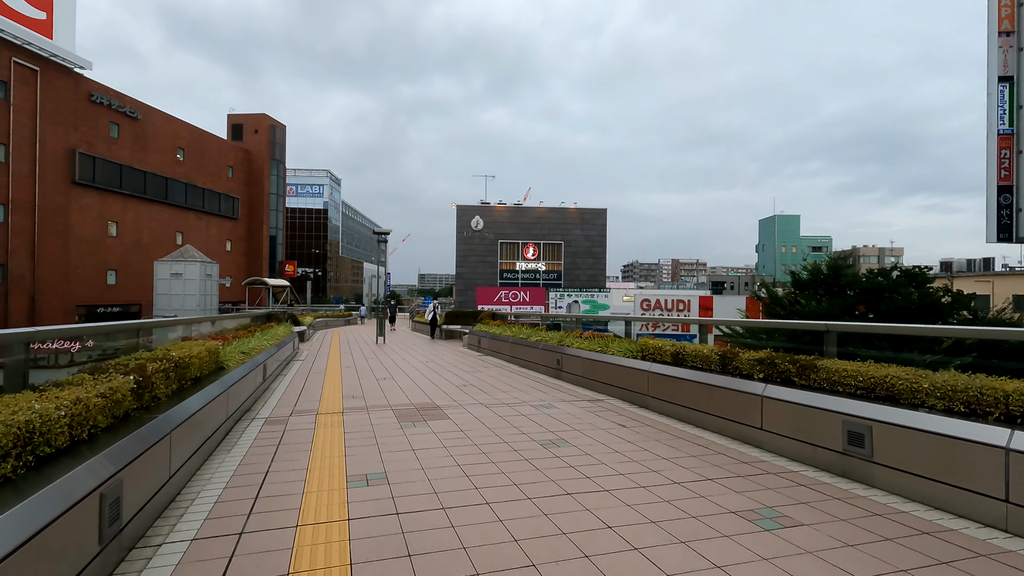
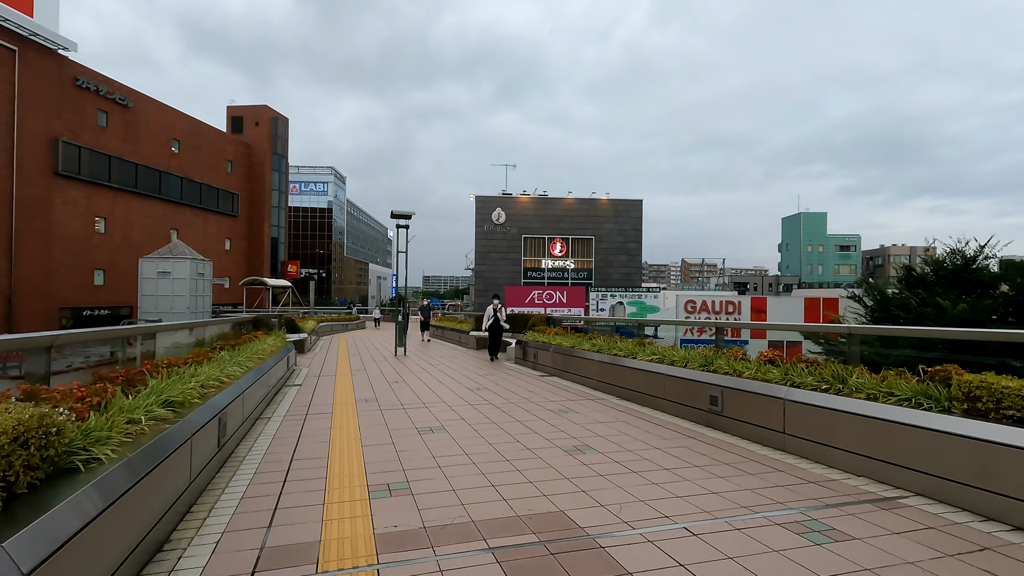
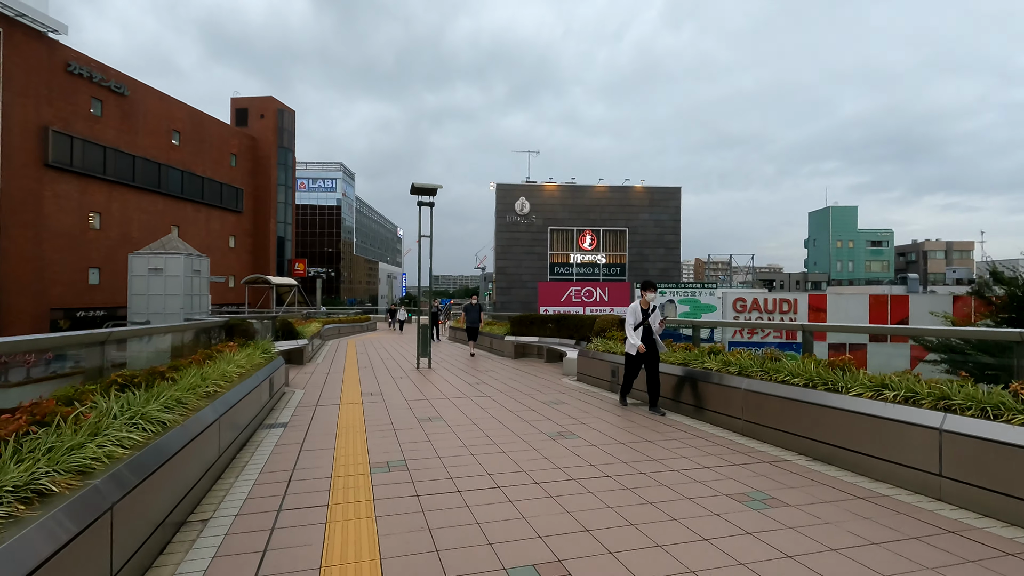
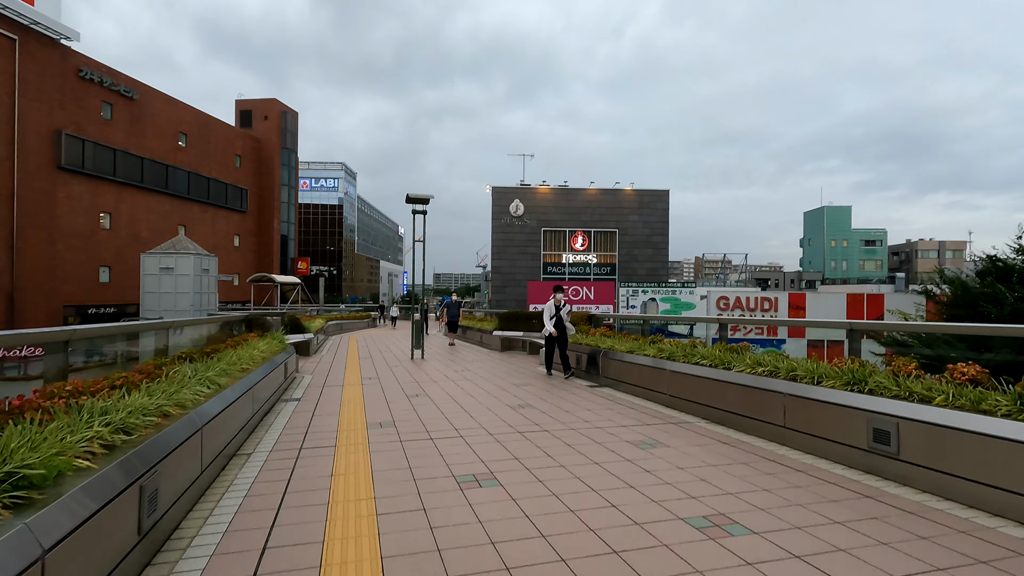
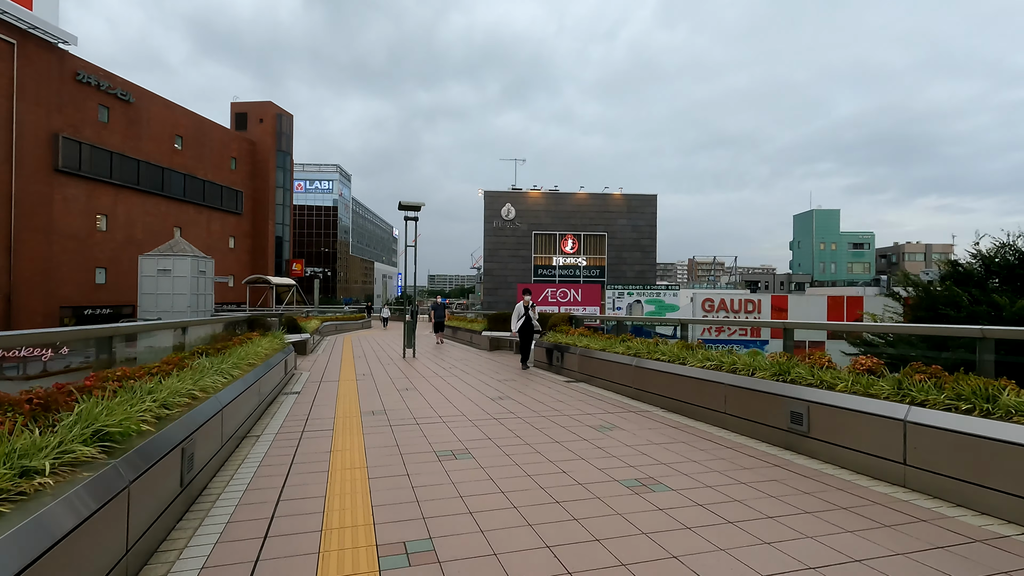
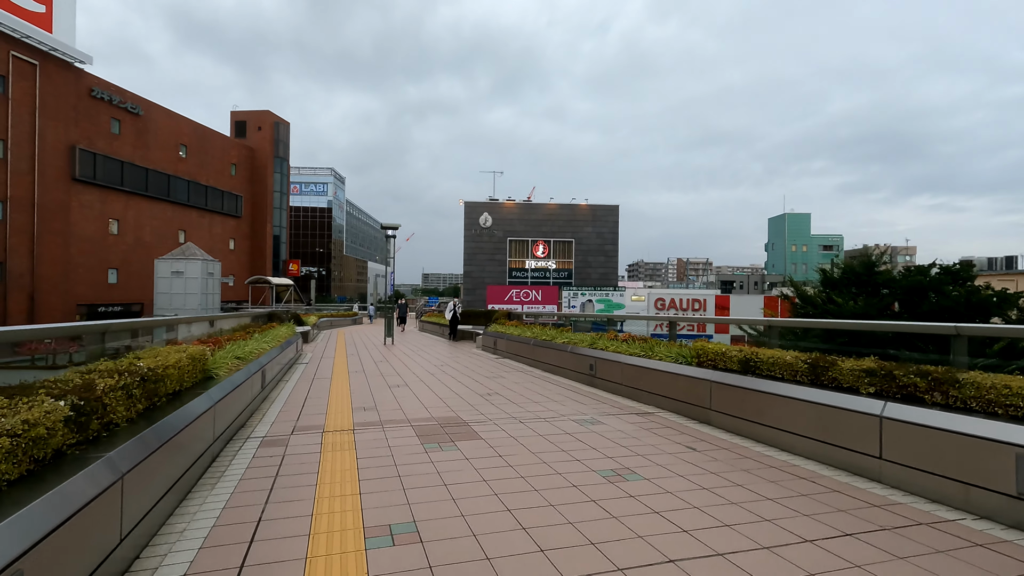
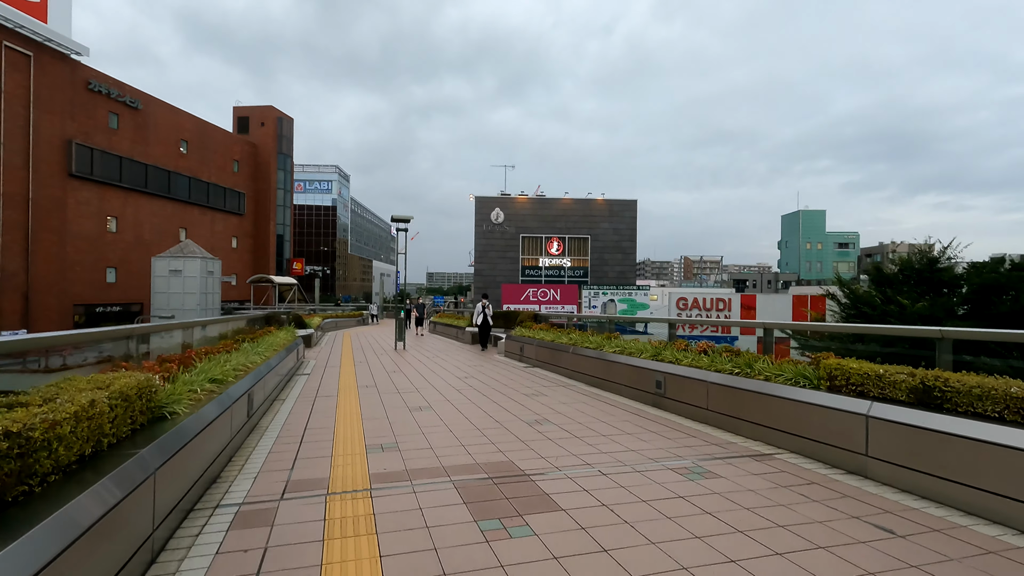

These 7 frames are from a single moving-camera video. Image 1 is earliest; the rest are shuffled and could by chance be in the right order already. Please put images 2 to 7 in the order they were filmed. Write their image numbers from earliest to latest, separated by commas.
6, 7, 2, 5, 4, 3
